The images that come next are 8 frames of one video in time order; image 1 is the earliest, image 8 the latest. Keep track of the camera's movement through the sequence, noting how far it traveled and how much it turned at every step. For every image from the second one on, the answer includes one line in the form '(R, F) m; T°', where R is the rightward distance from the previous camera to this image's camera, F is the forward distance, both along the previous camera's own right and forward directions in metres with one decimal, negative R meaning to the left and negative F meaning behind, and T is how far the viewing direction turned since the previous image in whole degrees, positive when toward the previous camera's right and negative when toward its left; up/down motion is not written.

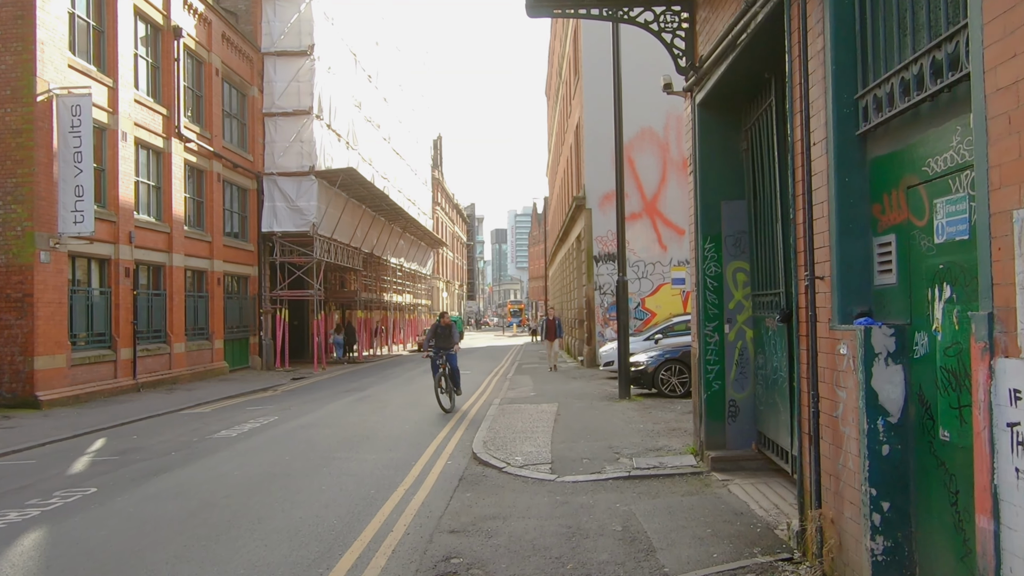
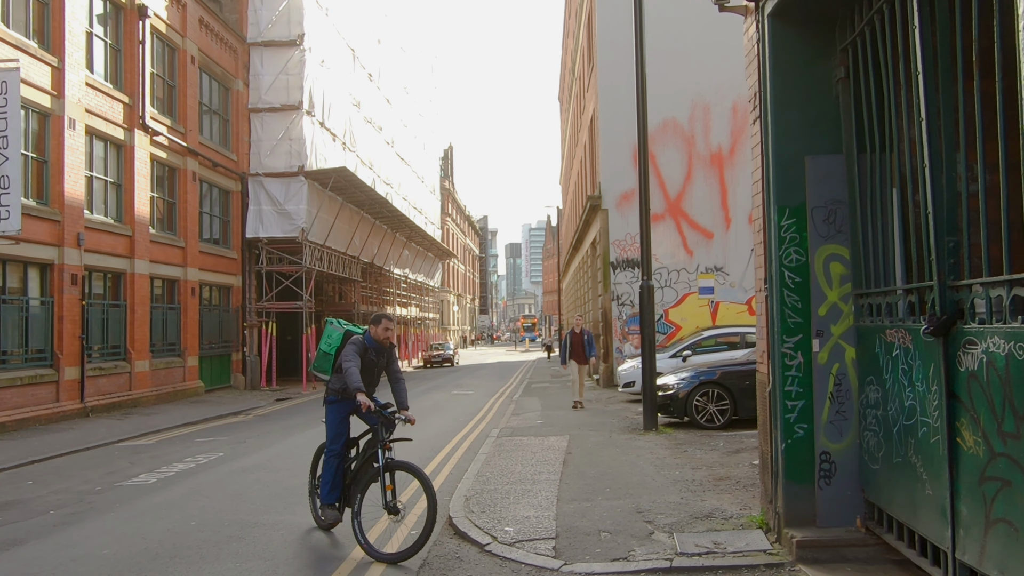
(+0.2, +2.6) m; -1°
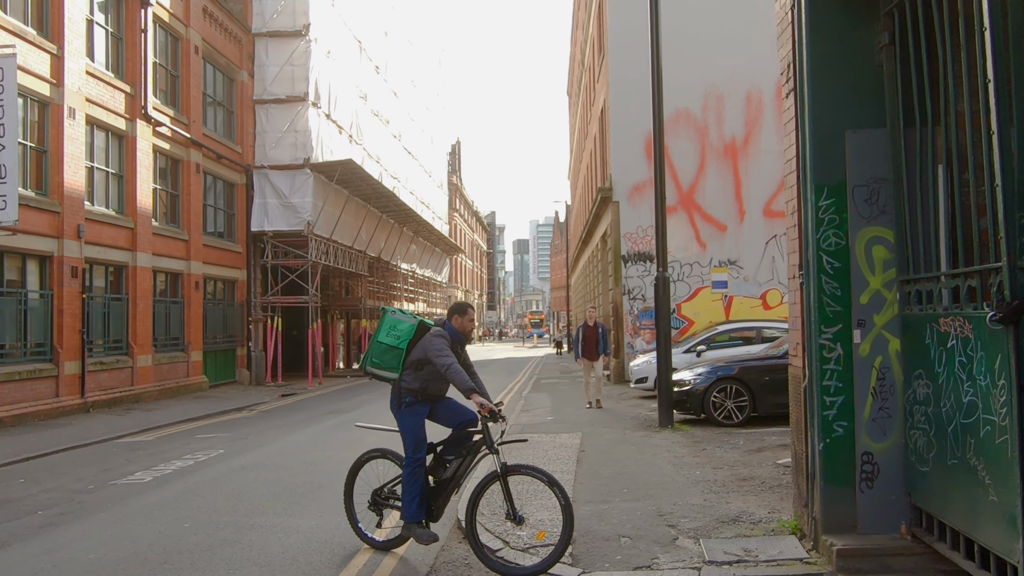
(0.0, +0.4) m; -1°
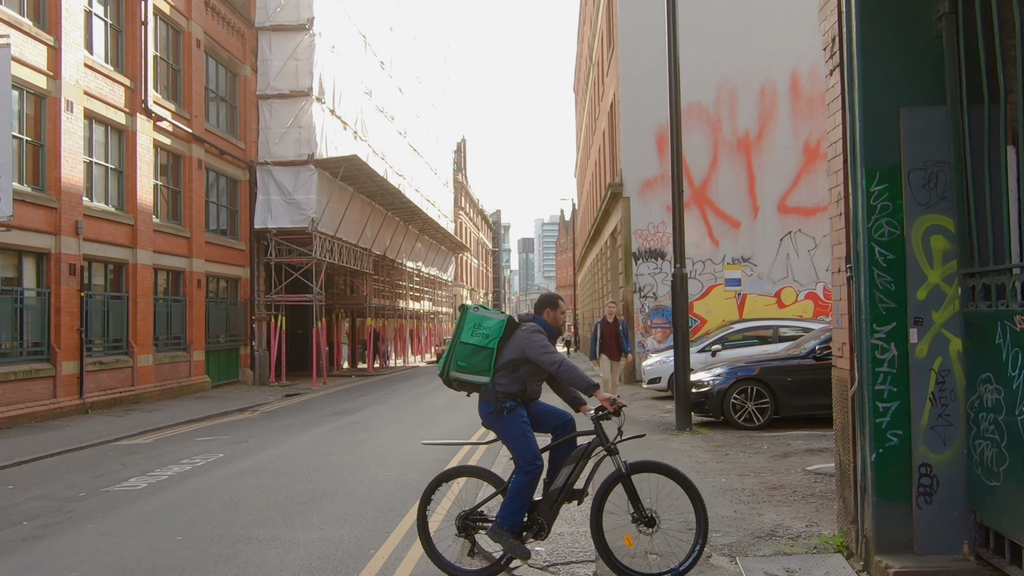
(-0.1, +0.5) m; 0°
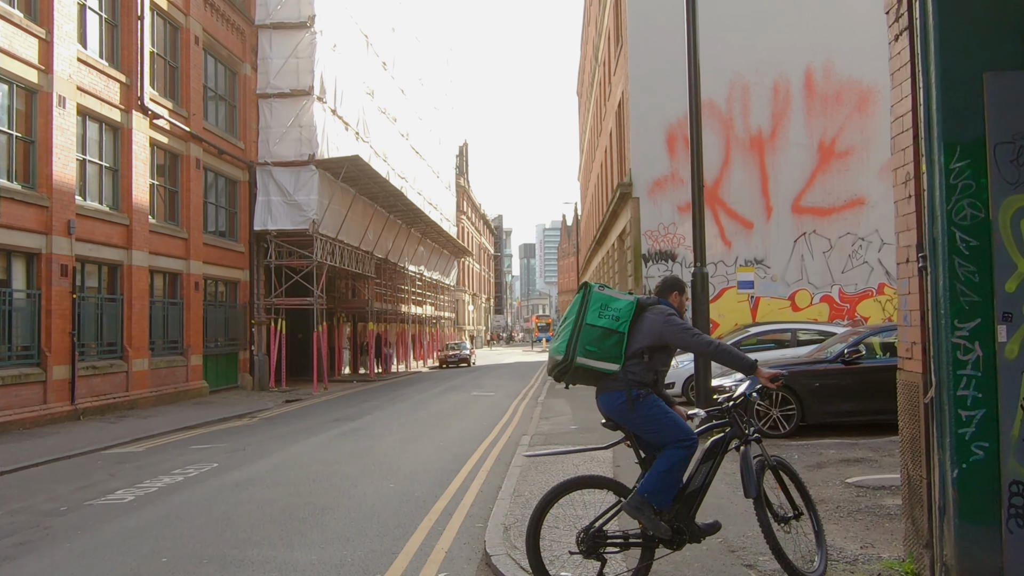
(-0.1, +0.6) m; 0°
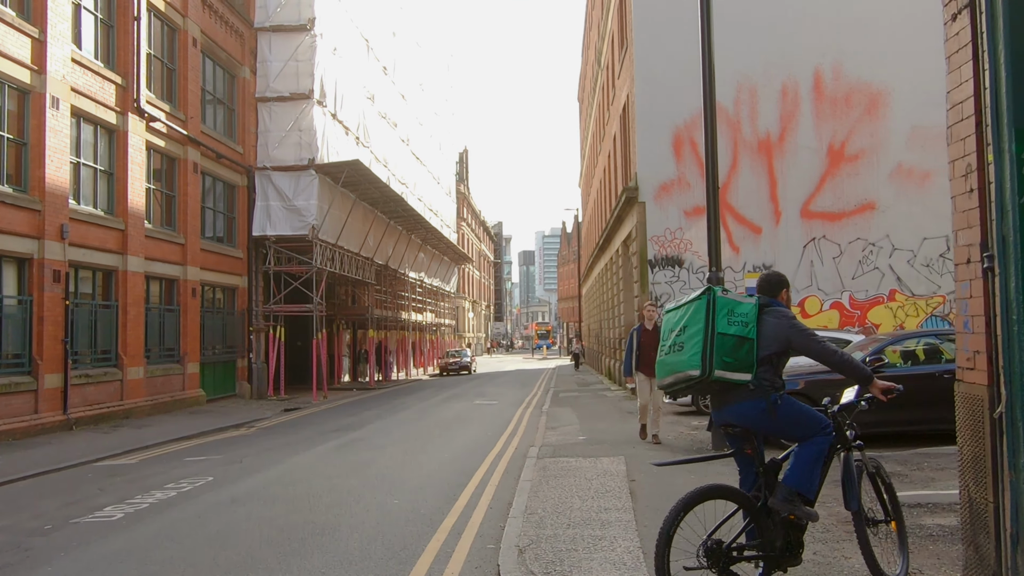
(-0.1, +0.4) m; 0°
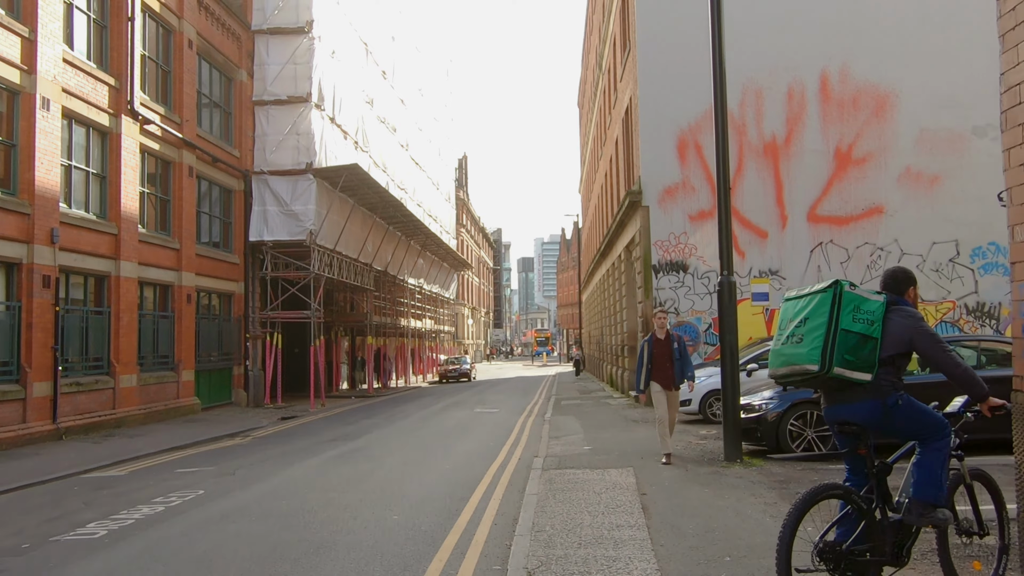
(-0.1, +0.4) m; 0°
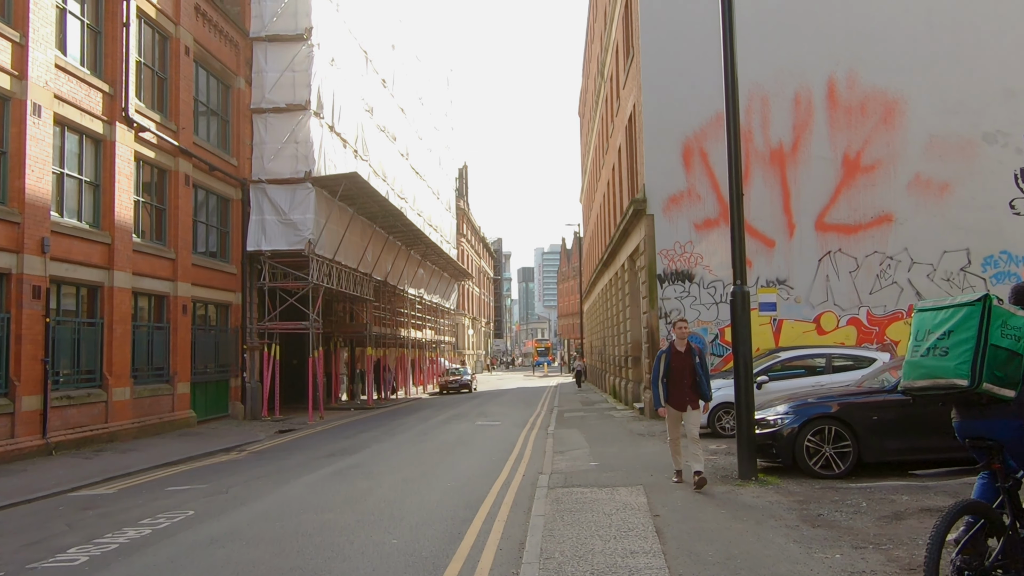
(0.0, +0.4) m; 0°
